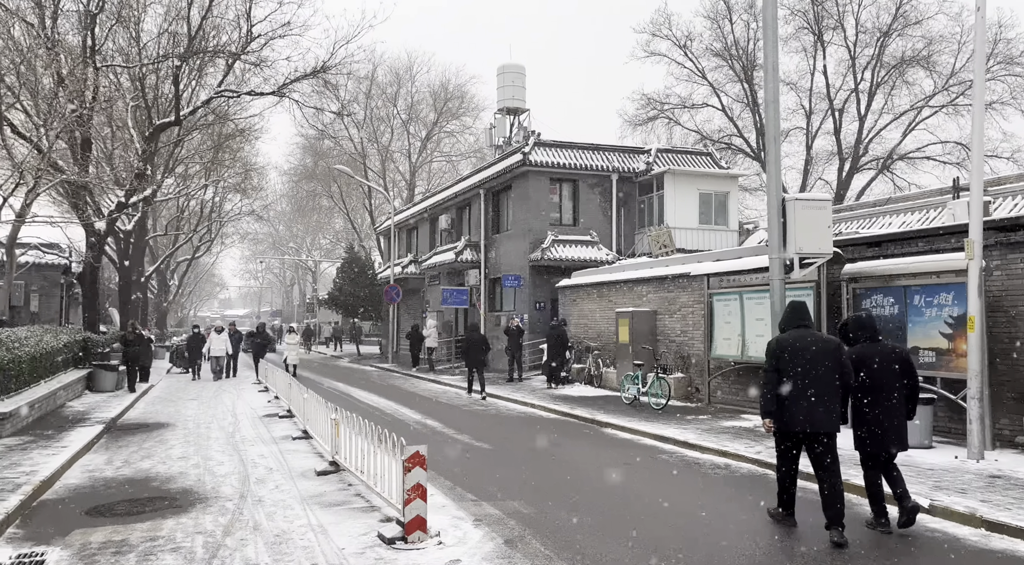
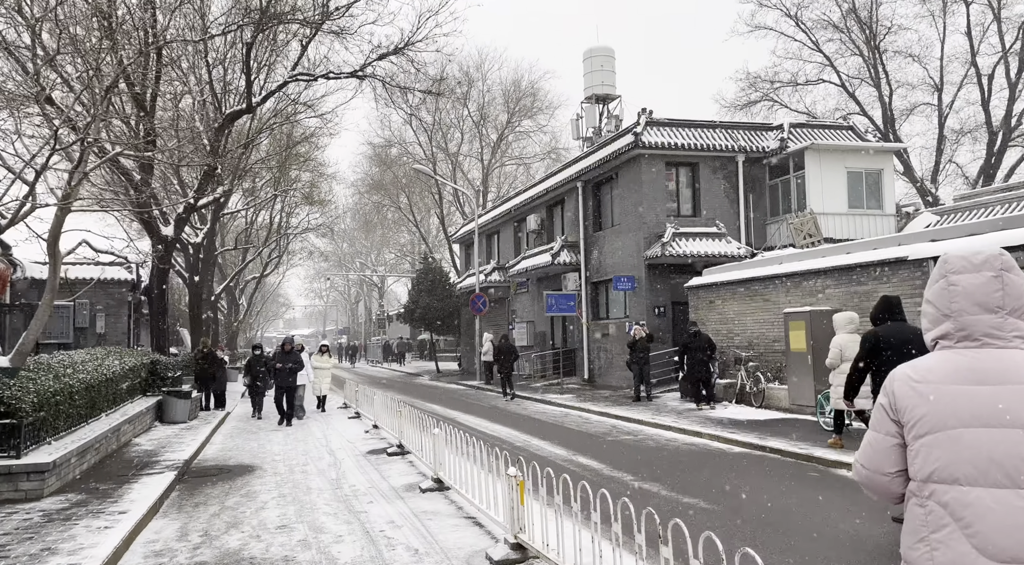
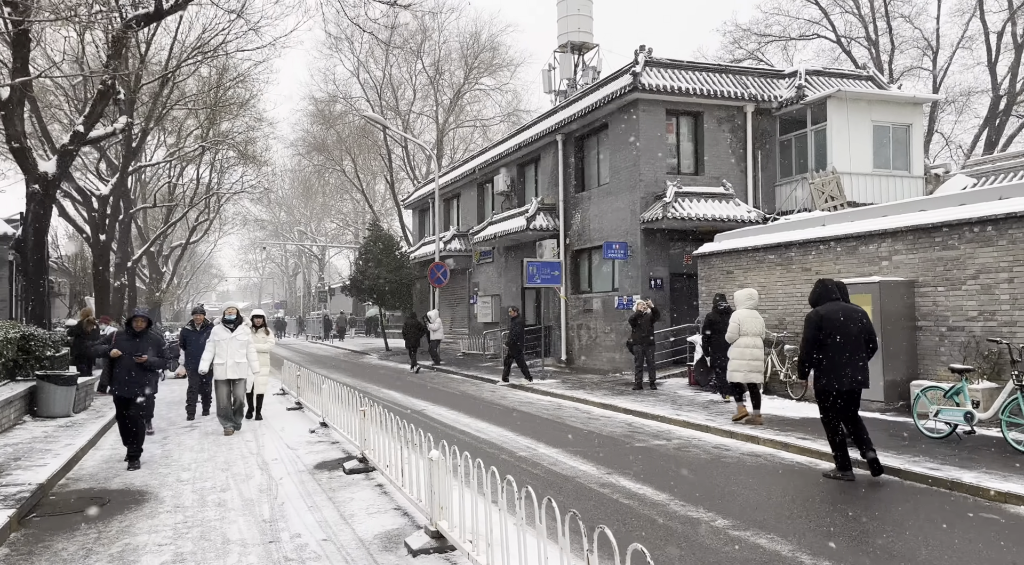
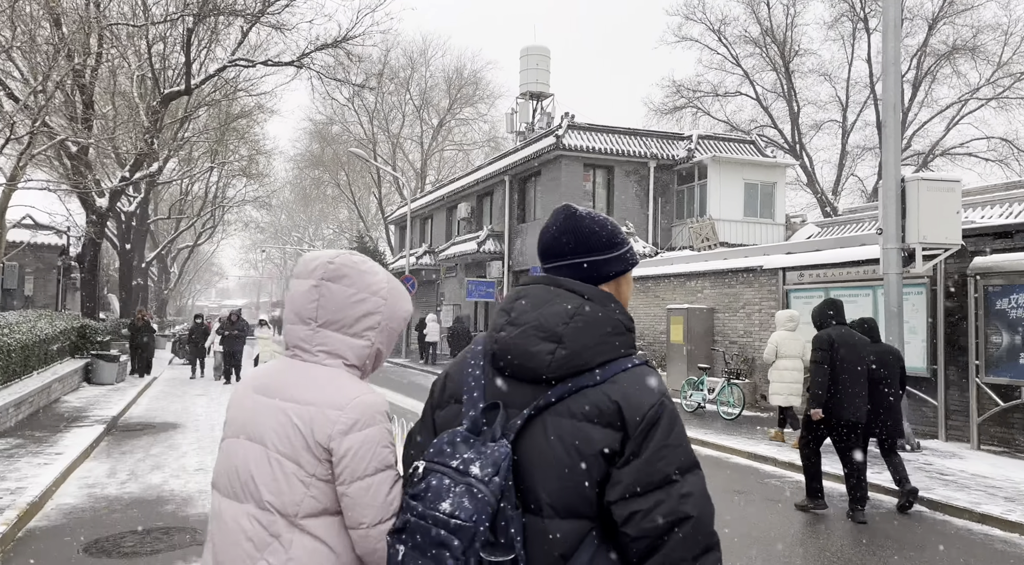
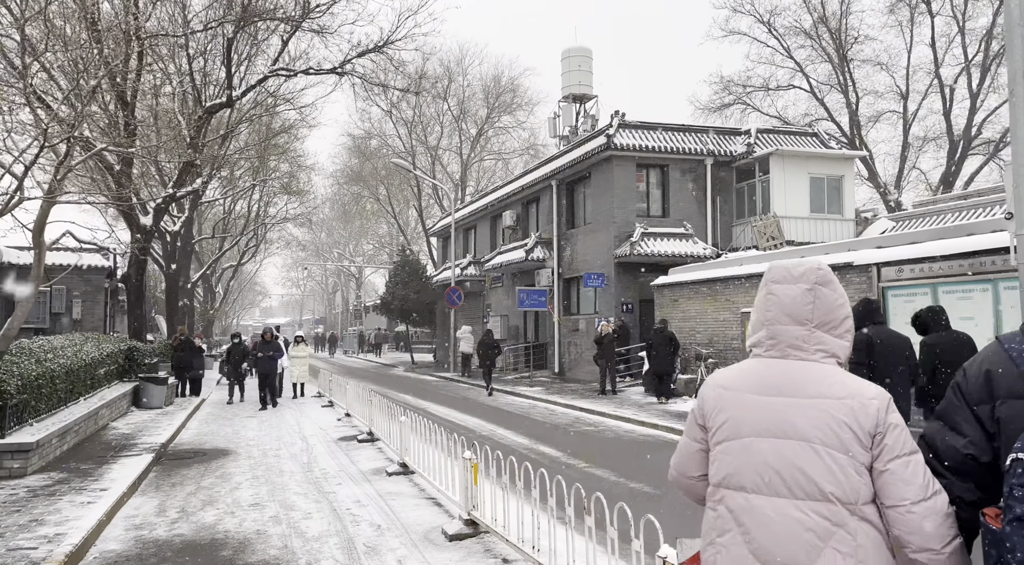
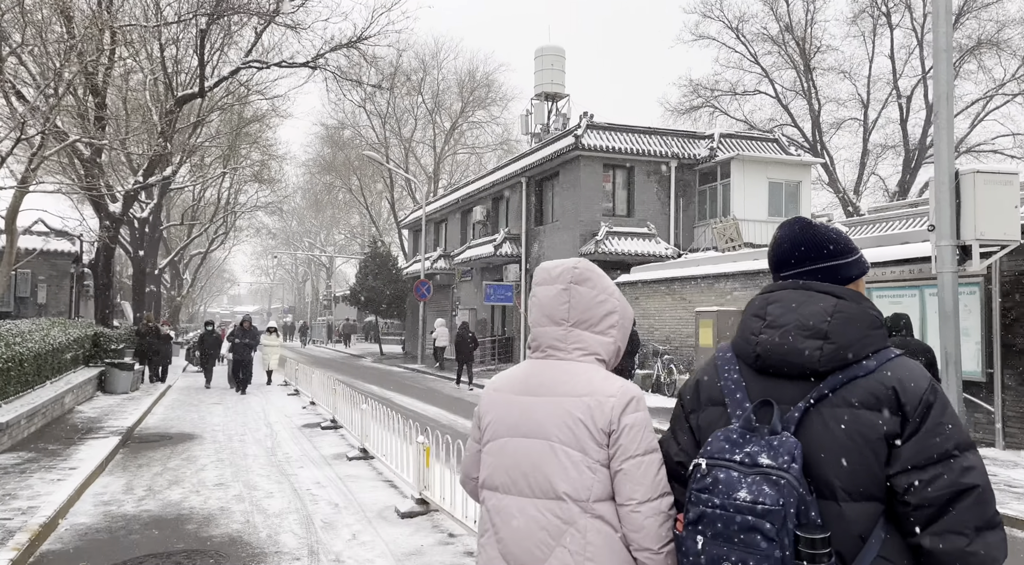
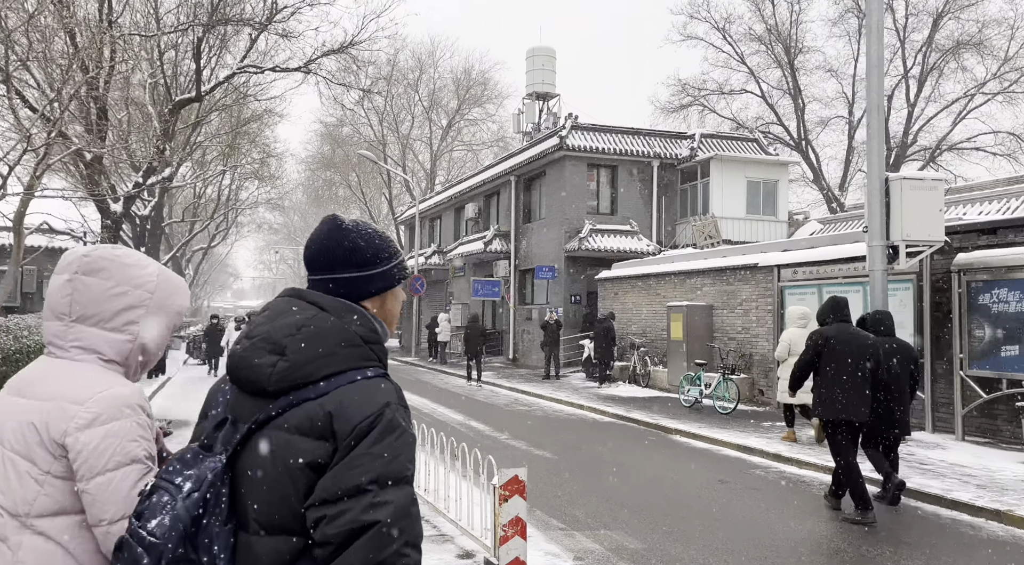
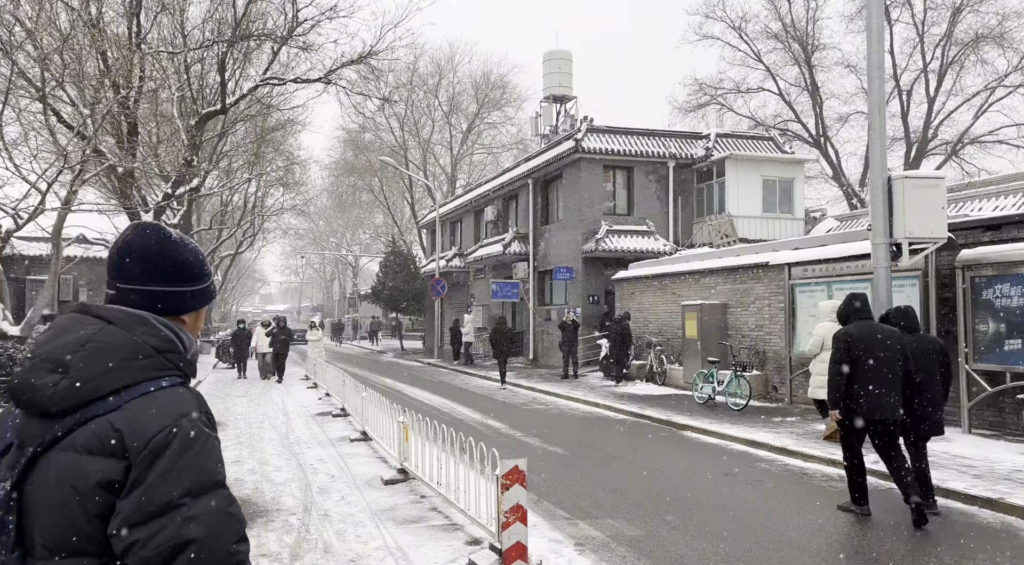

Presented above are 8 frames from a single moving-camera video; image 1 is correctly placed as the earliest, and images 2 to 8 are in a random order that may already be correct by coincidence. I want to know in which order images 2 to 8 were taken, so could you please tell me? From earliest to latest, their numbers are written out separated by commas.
8, 7, 4, 6, 5, 2, 3
